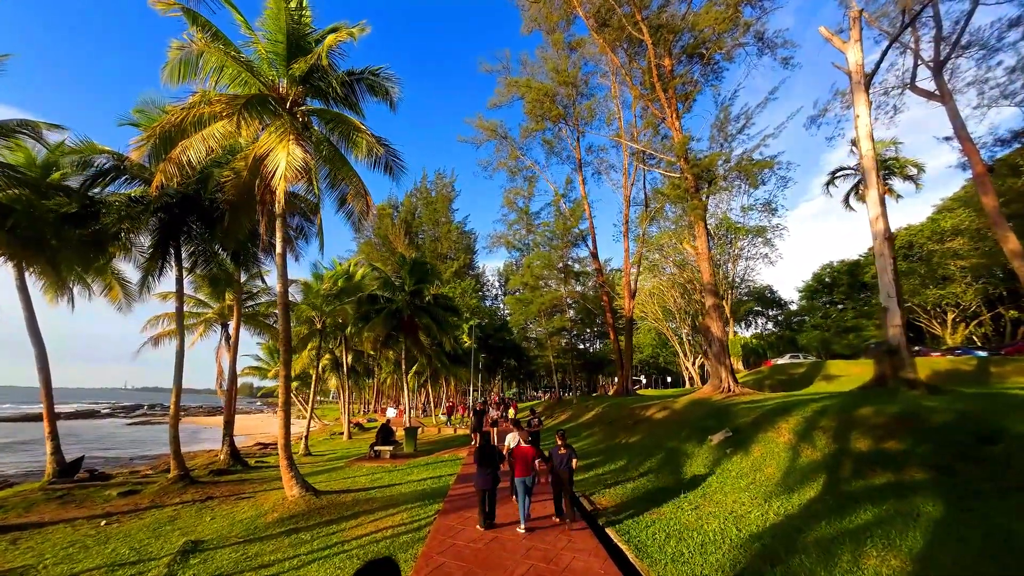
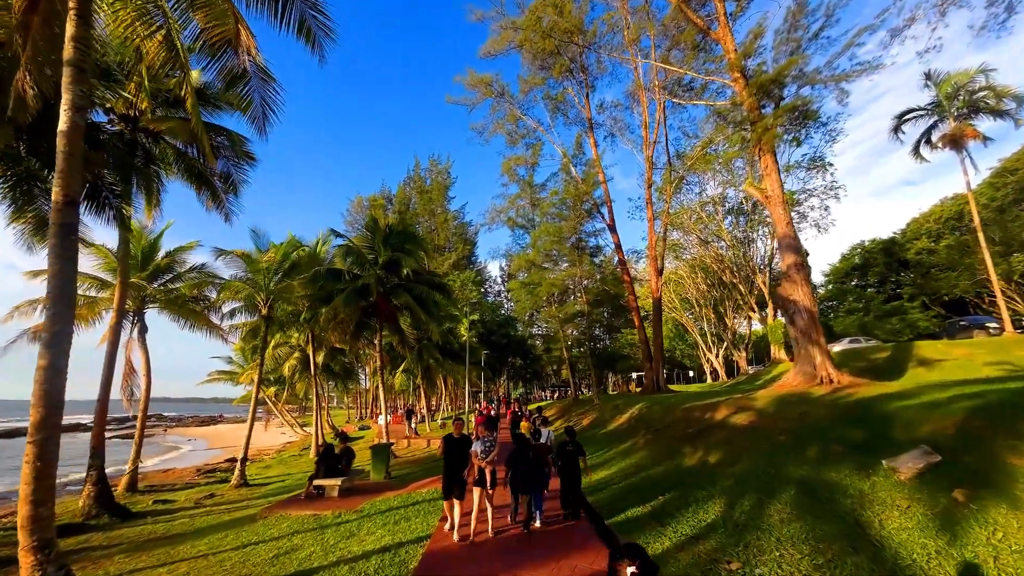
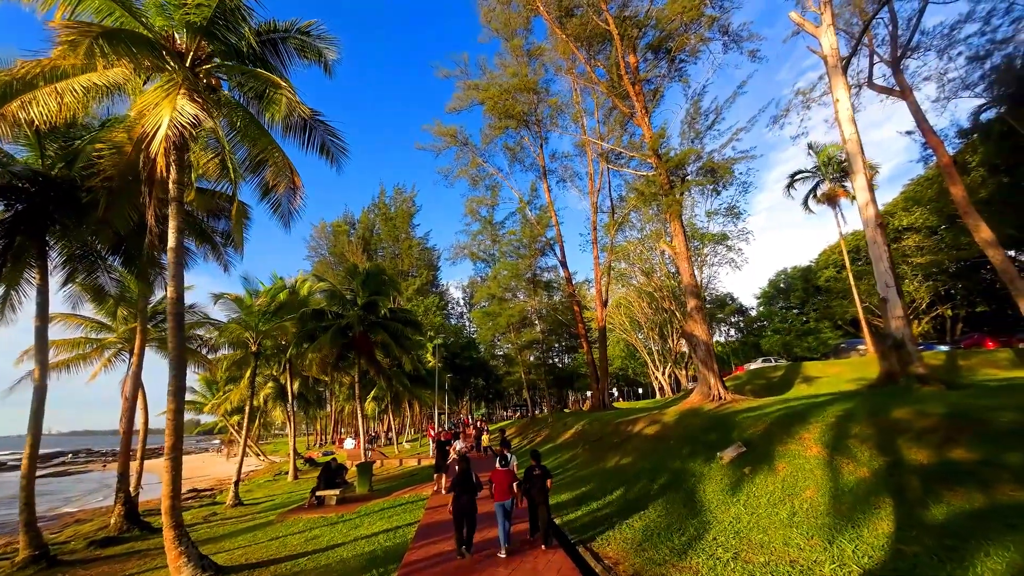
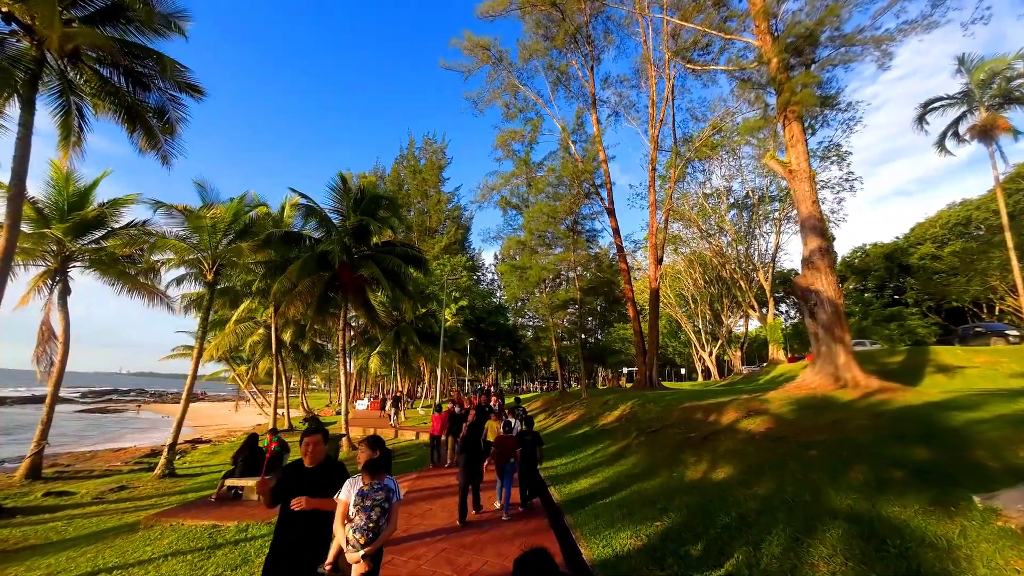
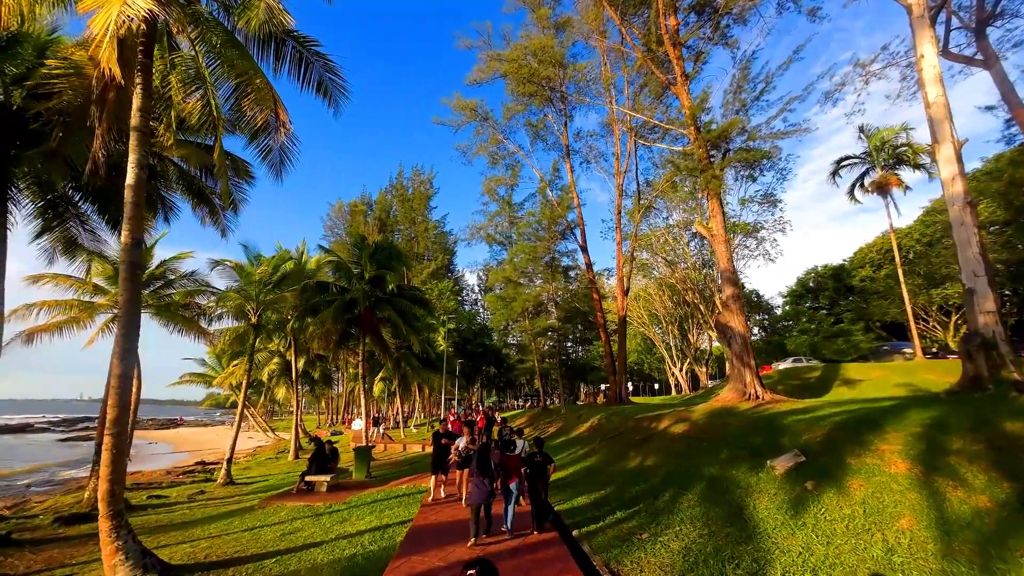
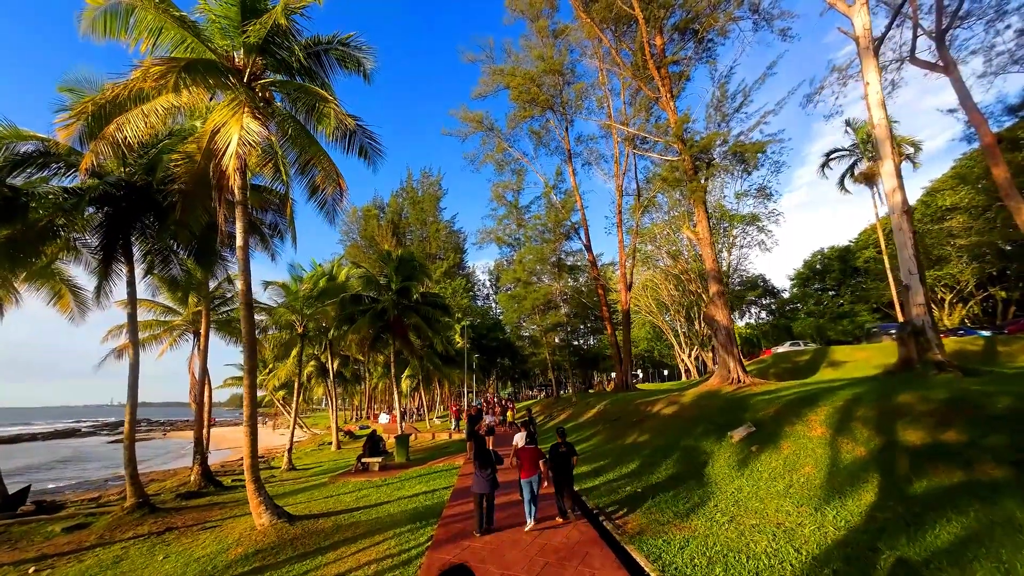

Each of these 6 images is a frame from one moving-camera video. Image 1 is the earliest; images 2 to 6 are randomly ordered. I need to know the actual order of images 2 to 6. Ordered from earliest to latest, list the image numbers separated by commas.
6, 3, 5, 2, 4
